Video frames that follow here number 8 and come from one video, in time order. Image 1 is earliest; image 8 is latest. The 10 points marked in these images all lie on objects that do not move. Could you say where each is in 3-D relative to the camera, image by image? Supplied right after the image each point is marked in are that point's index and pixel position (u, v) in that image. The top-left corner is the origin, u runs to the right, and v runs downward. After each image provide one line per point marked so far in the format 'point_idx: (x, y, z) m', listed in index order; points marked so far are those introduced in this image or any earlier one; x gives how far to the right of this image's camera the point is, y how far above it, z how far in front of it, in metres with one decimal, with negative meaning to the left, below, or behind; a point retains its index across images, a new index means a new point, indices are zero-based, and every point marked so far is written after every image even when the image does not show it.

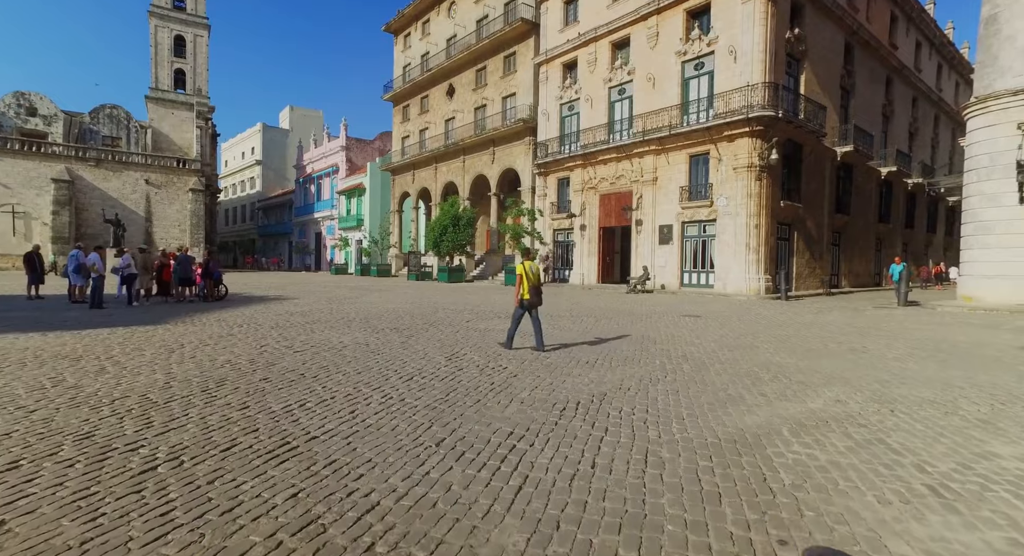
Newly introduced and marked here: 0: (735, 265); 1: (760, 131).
0: (+9.2, +0.5, +20.0) m
1: (+9.9, +5.9, +19.1) m
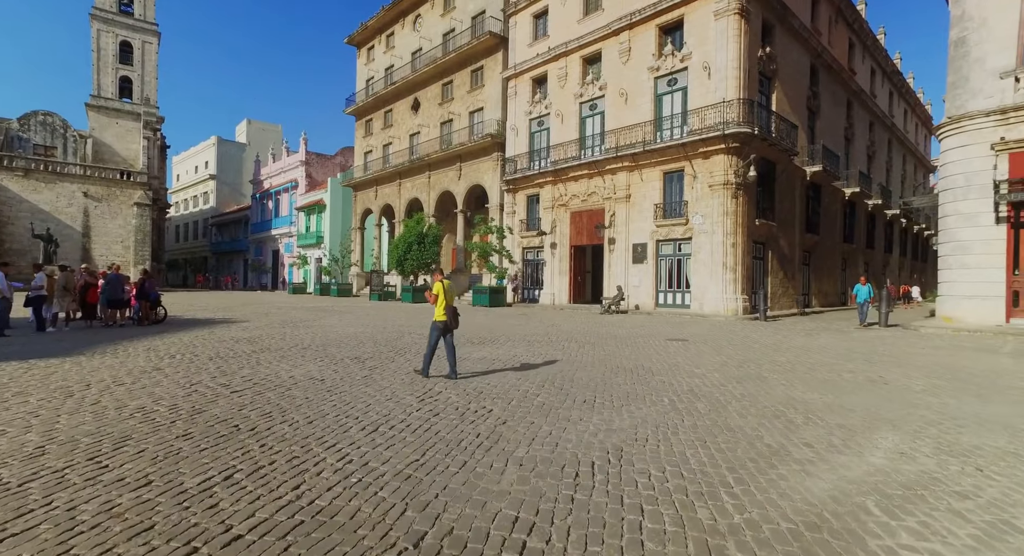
0: (+8.0, -0.3, +19.6) m
1: (+8.8, +5.1, +19.0) m
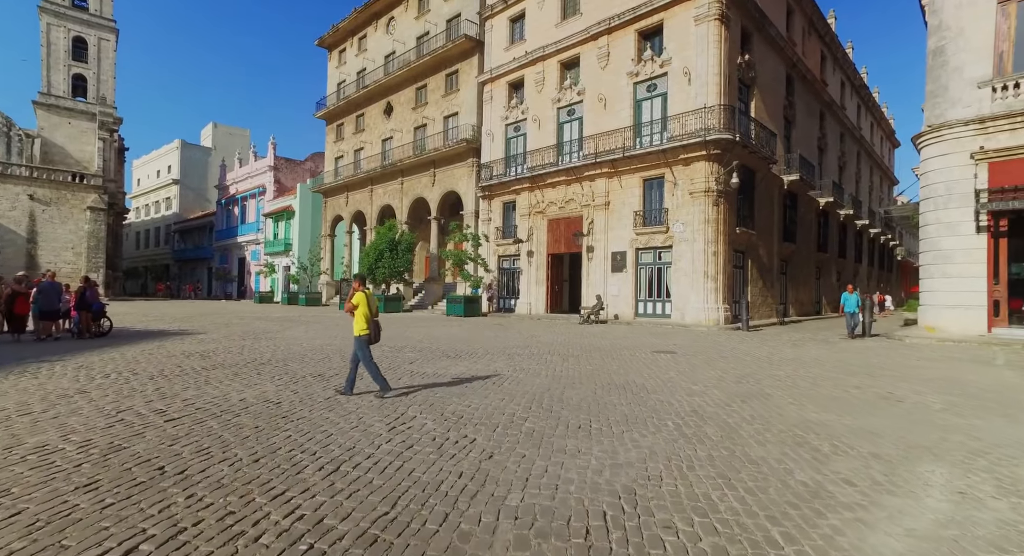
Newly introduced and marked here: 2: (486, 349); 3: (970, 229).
0: (+7.1, -0.7, +19.3) m
1: (+7.9, +4.8, +18.8) m
2: (-0.6, -1.9, +13.0) m
3: (+12.3, +1.3, +13.1) m
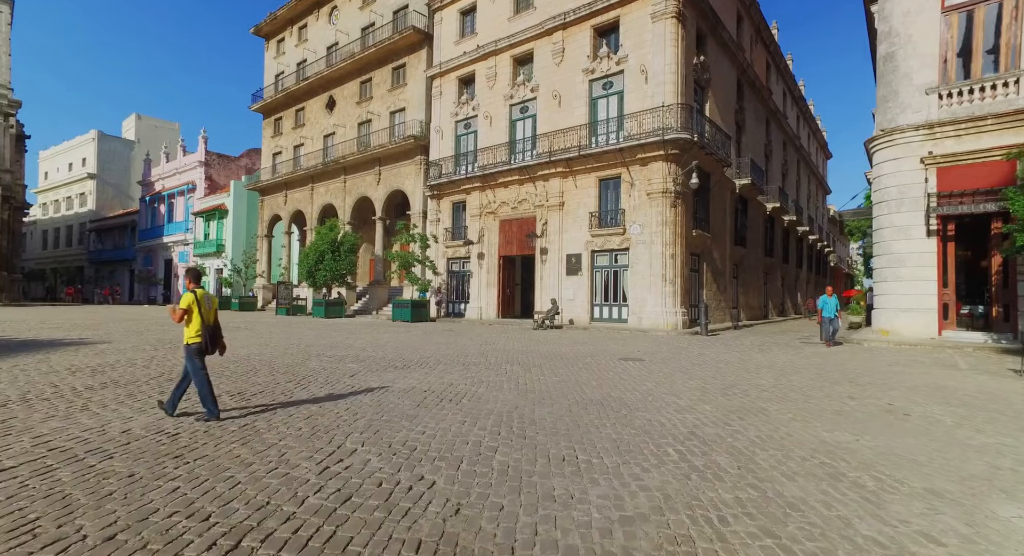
0: (+5.3, -0.8, +18.8) m
1: (+6.2, +4.7, +18.5) m
2: (-1.7, -1.9, +11.7) m
3: (+11.1, +1.2, +13.3) m
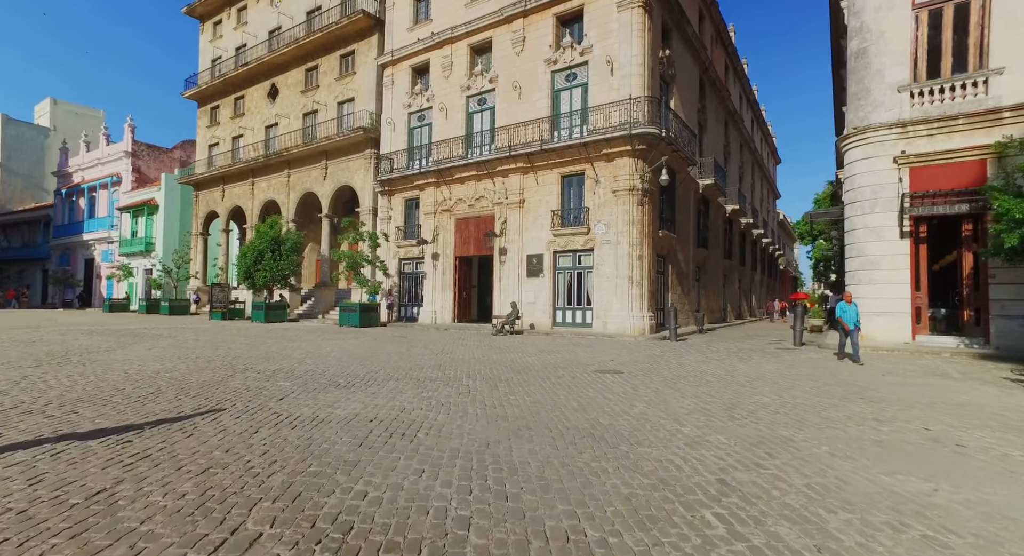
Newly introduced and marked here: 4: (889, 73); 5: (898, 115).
0: (+3.8, -0.8, +17.9) m
1: (+4.7, +4.6, +17.6) m
2: (-2.5, -2.0, +10.2) m
3: (+10.1, +1.2, +12.9) m
4: (+10.1, +5.5, +13.1) m
5: (+10.3, +4.3, +13.0) m
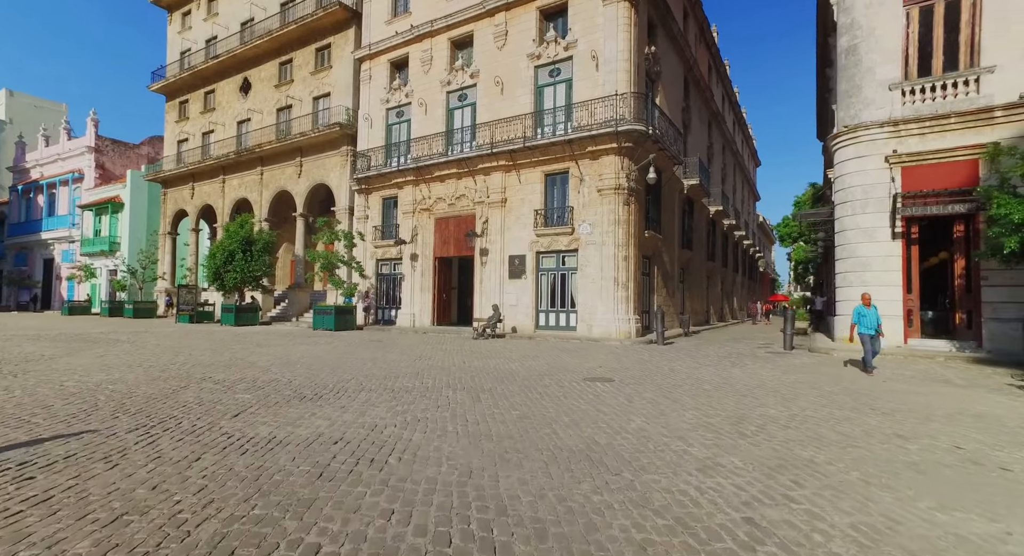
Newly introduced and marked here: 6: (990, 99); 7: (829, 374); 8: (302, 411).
0: (+3.2, -0.9, +17.3) m
1: (+4.1, +4.5, +17.1) m
2: (-2.8, -2.0, +9.4) m
3: (+9.7, +1.1, +12.6) m
4: (+9.7, +5.5, +12.8) m
5: (+9.8, +4.3, +12.7) m
6: (+11.4, +4.3, +11.7) m
7: (+6.3, -1.9, +9.6) m
8: (-3.0, -1.9, +6.9) m
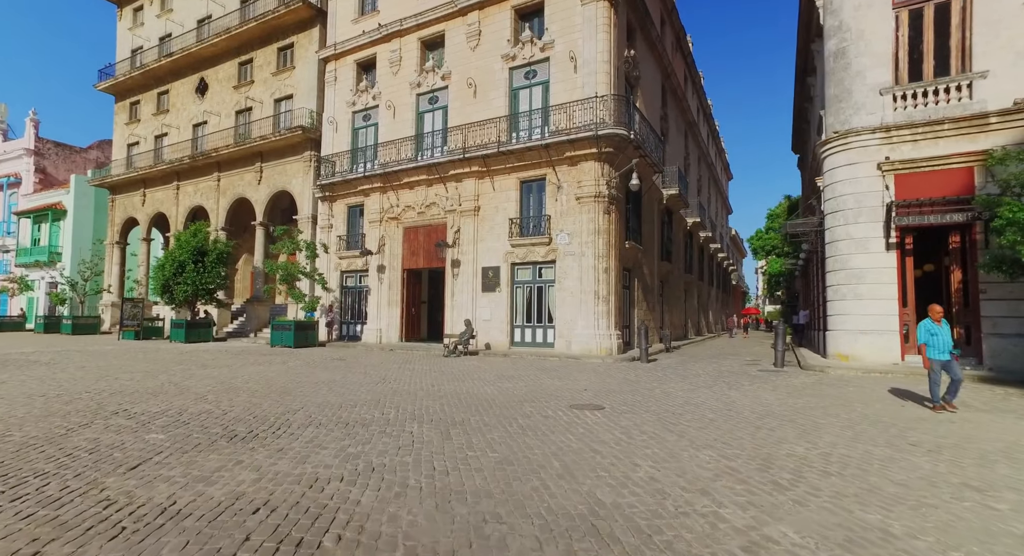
0: (+2.3, -1.3, +16.3) m
1: (+3.2, +4.1, +16.3) m
2: (-3.2, -2.2, +8.0) m
3: (+9.1, +0.8, +12.0) m
4: (+9.0, +5.1, +12.3) m
5: (+9.2, +4.0, +12.2) m
6: (+10.8, +4.0, +11.2) m
7: (+5.8, -2.1, +8.7) m
8: (-3.3, -2.0, +5.4) m
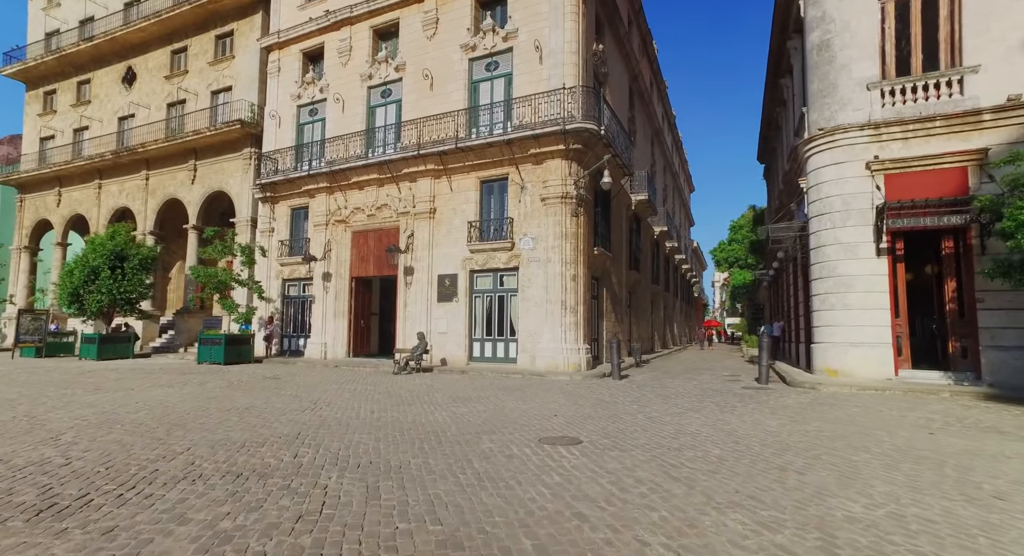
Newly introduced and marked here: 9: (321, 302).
0: (+1.0, -1.6, +14.7) m
1: (+2.0, +3.8, +14.9) m
2: (-3.8, -2.2, +6.0) m
3: (+8.1, +0.6, +11.1) m
4: (+8.1, +4.9, +11.5) m
5: (+8.3, +3.8, +11.3) m
6: (+10.0, +3.8, +10.5) m
7: (+5.2, -2.2, +7.5) m
8: (-3.6, -2.0, +3.5) m
9: (-7.5, -0.9, +19.1) m
